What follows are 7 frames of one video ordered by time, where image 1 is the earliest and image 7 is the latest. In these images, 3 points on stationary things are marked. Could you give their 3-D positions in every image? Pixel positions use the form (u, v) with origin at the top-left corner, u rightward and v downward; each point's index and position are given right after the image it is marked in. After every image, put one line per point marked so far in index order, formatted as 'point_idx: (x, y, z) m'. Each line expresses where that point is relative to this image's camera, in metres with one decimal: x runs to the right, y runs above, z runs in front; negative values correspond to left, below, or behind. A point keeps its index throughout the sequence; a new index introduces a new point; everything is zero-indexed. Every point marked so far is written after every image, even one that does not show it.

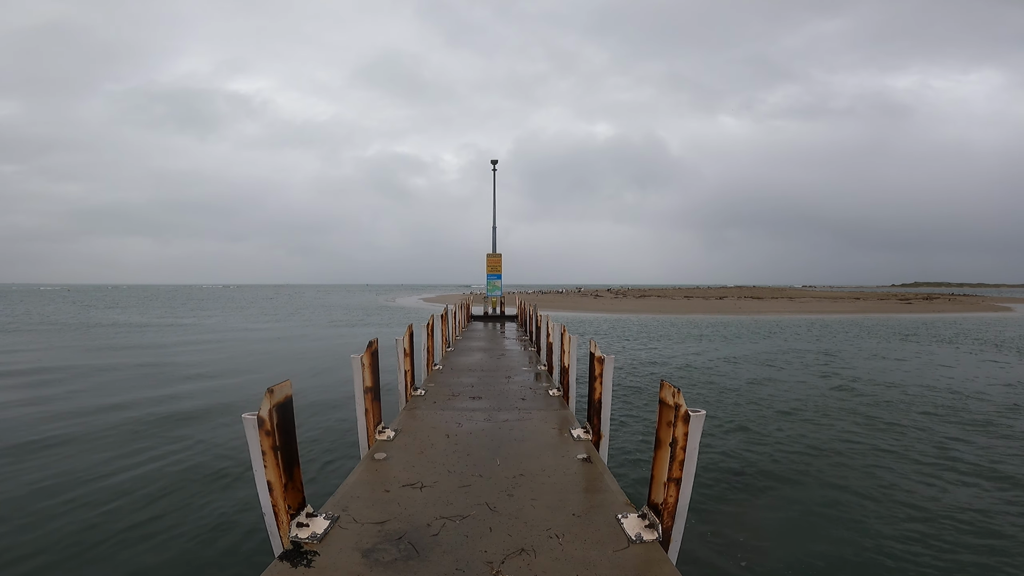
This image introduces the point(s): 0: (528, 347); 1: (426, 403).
0: (+0.3, -1.2, +8.7) m
1: (-1.0, -1.3, +5.0) m
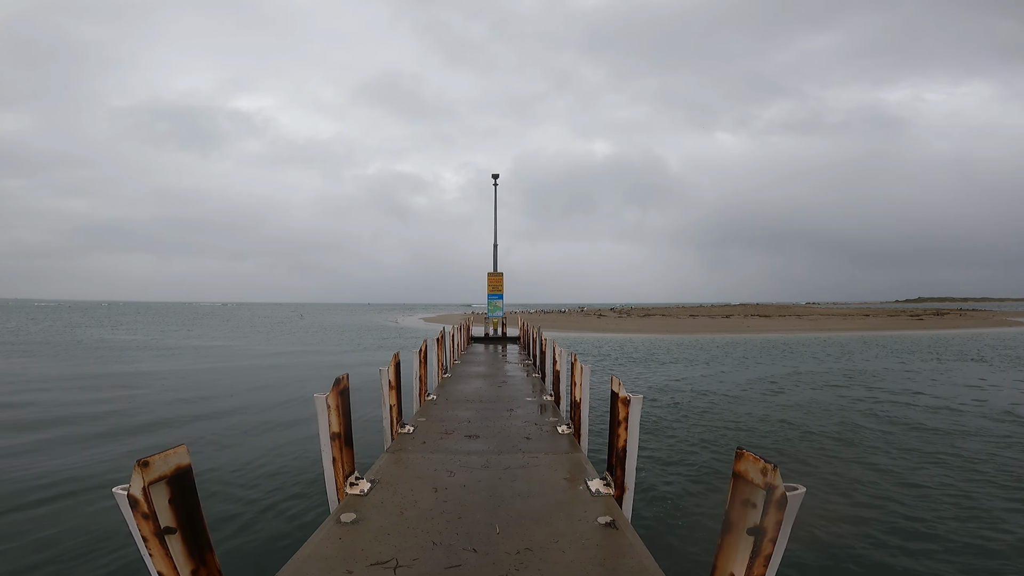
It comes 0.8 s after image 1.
0: (+0.3, -1.6, +8.0) m
1: (-1.0, -1.5, +4.3) m
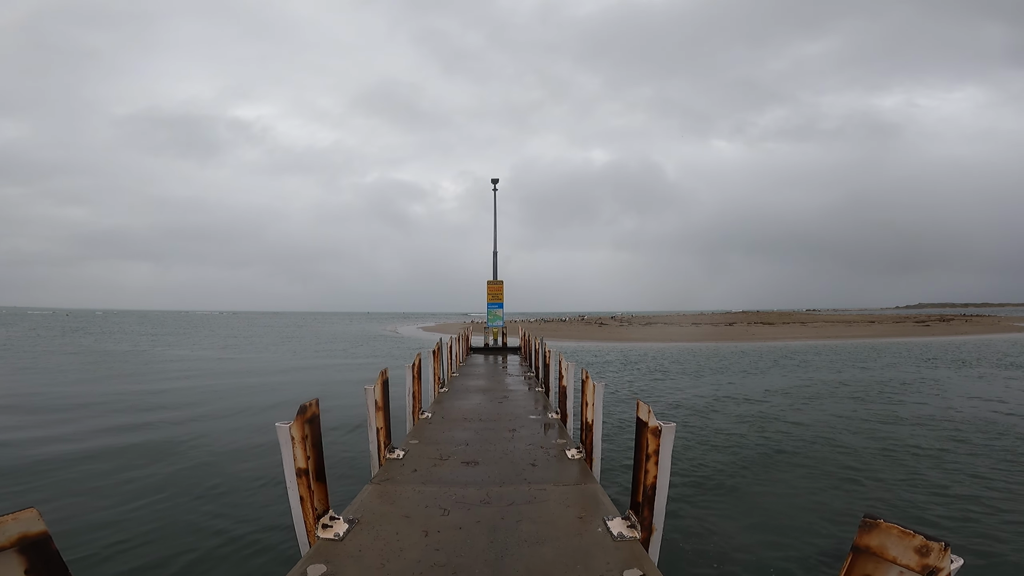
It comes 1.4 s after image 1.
0: (+0.4, -1.7, +7.4) m
1: (-1.0, -1.6, +3.8) m
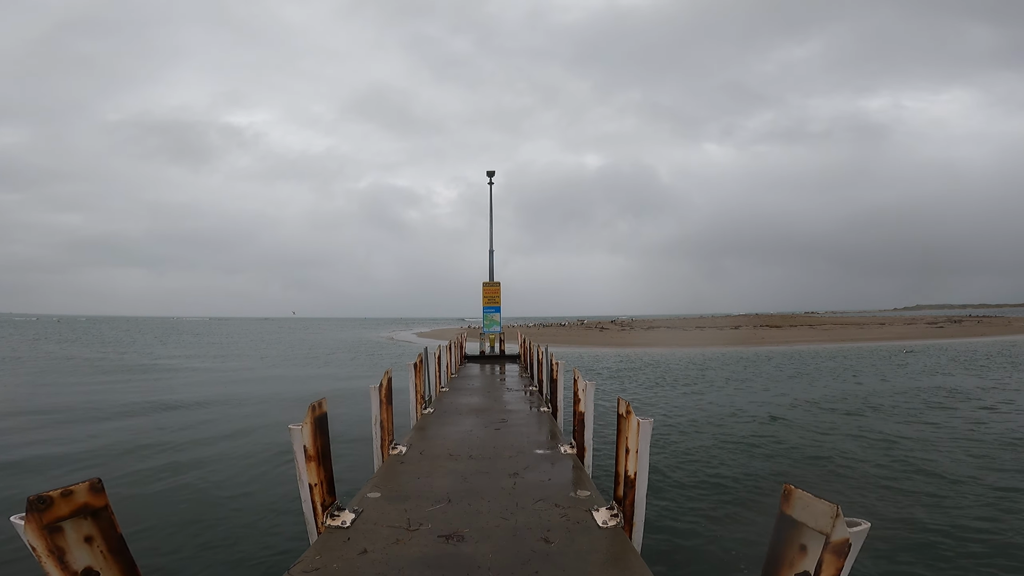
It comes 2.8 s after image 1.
0: (+0.4, -1.7, +6.2) m
1: (-0.9, -1.5, +2.5) m
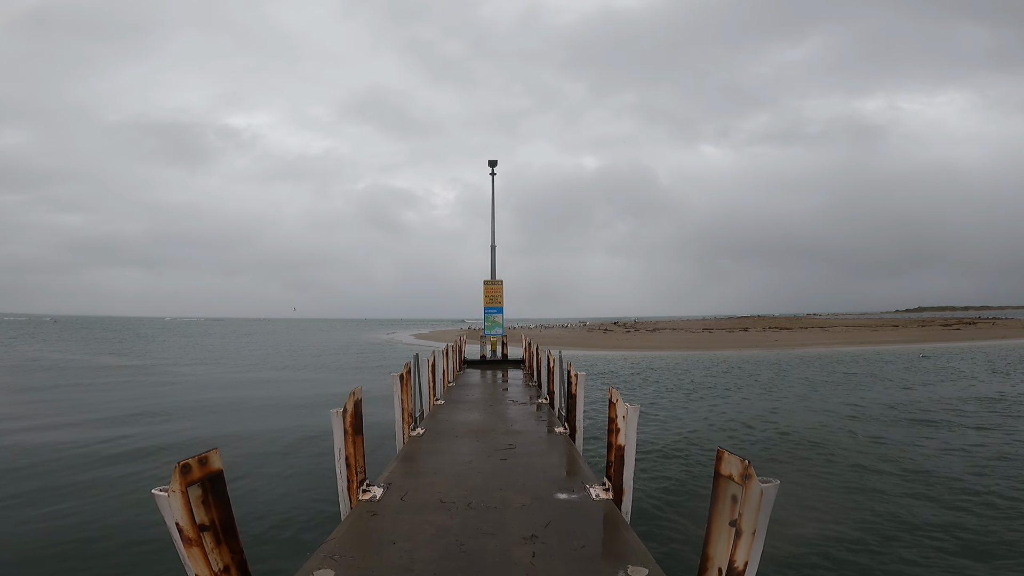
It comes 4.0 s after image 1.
0: (+0.5, -1.6, +5.1) m
1: (-0.8, -1.5, +1.4) m
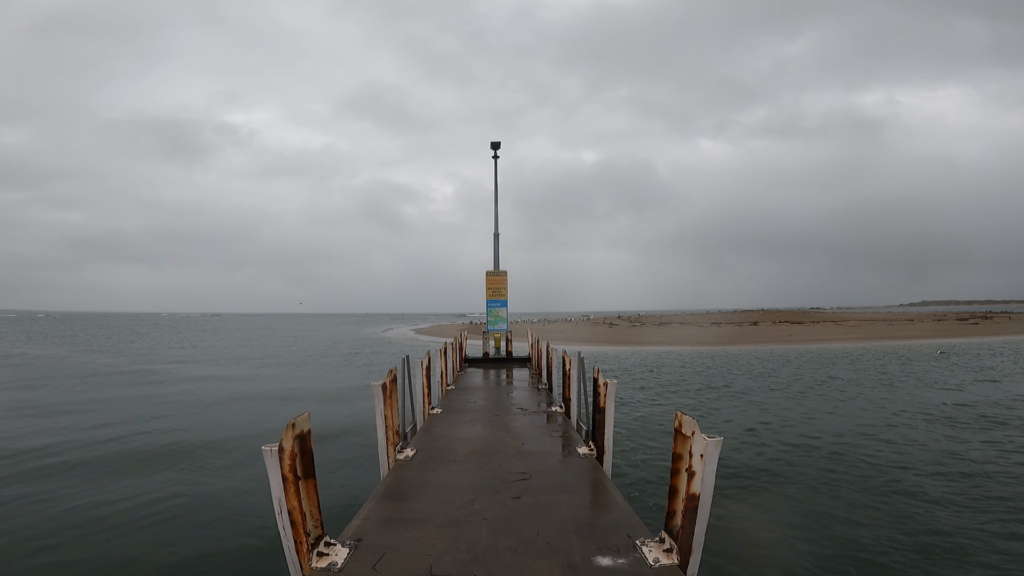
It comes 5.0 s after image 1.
0: (+0.6, -1.5, +4.2) m
1: (-0.7, -1.4, +0.5) m
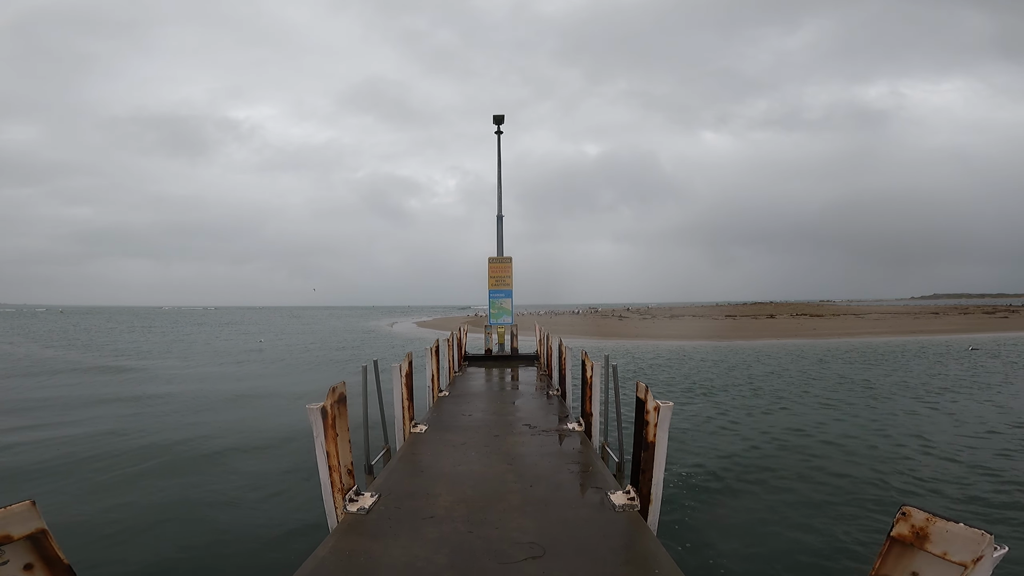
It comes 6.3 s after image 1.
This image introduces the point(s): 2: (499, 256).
0: (+0.6, -1.3, +3.0) m
1: (-0.8, -1.3, -0.6) m
2: (-0.3, +0.8, +10.5) m
